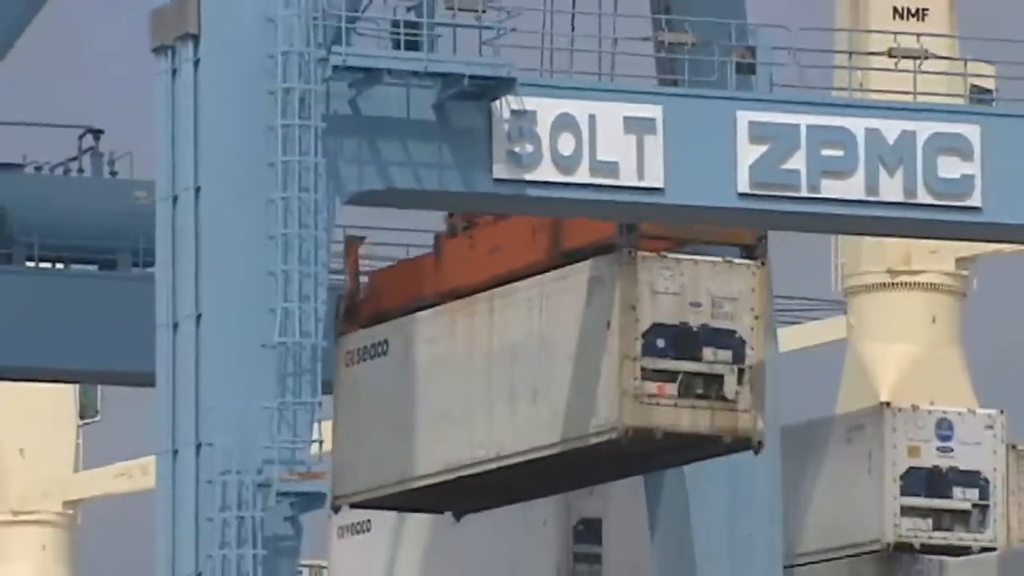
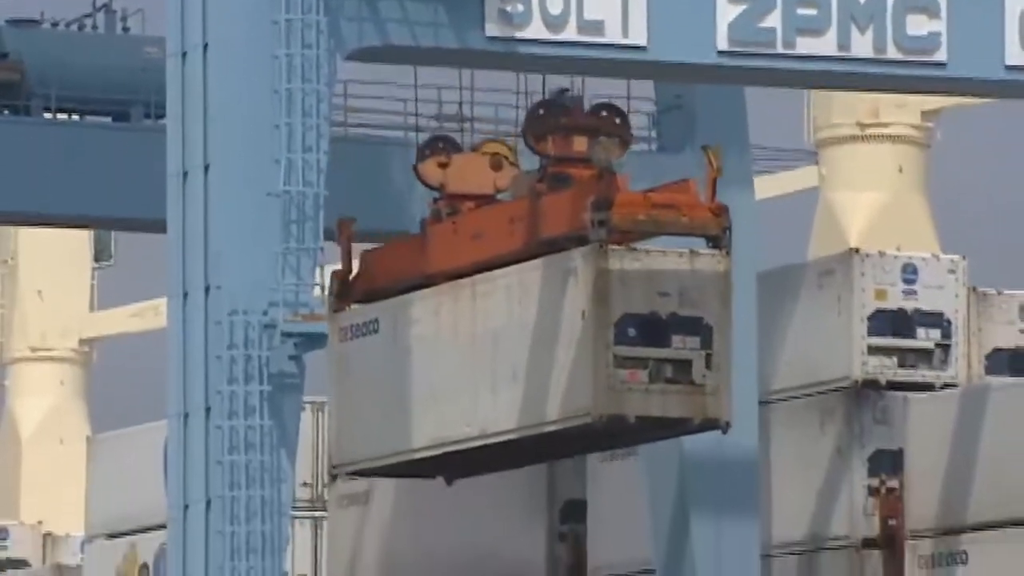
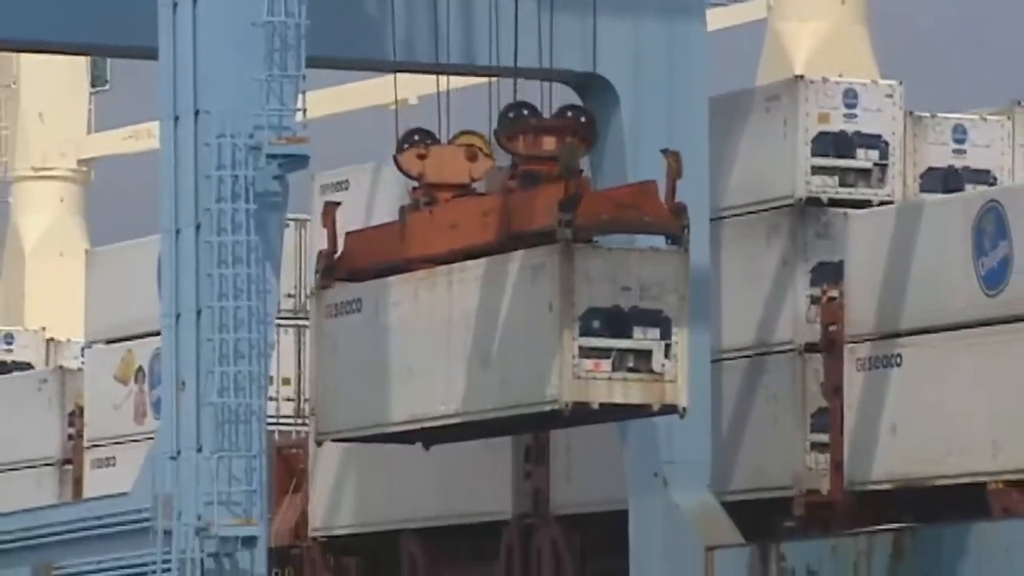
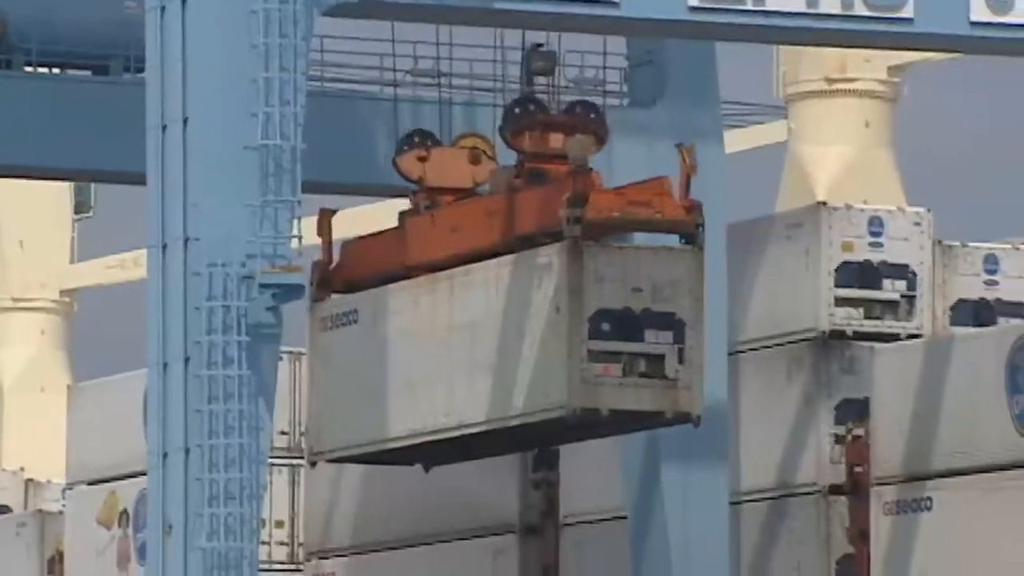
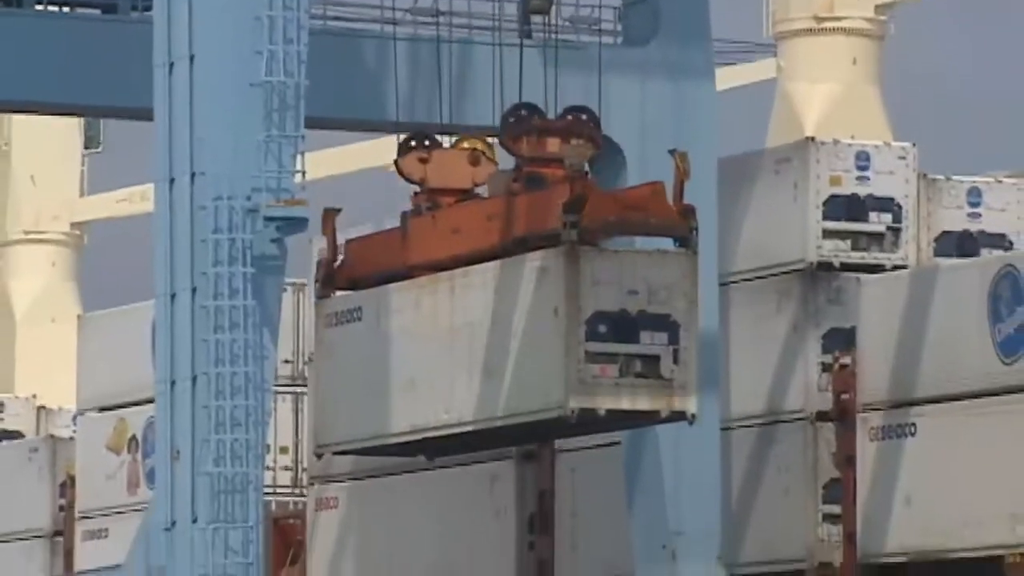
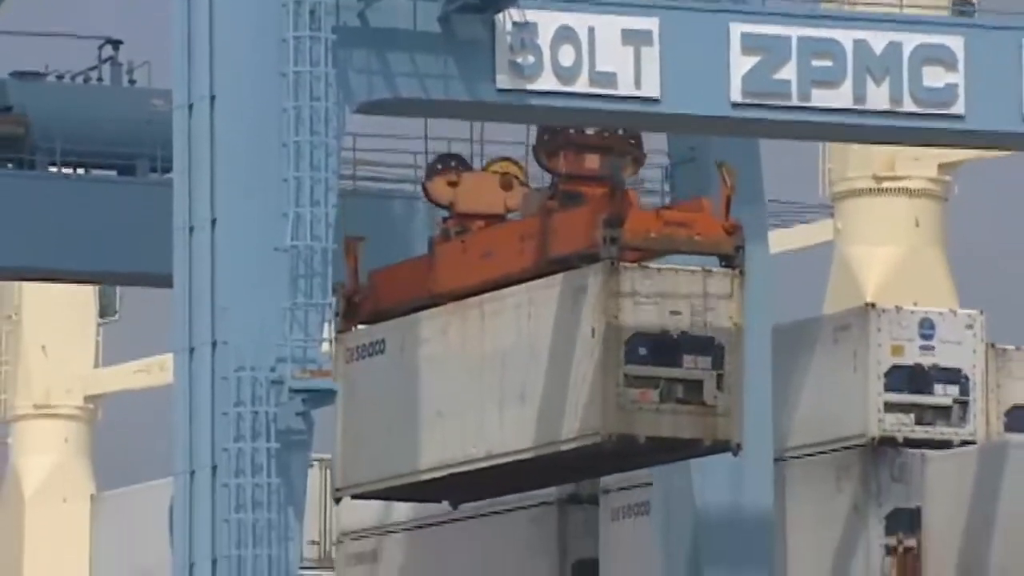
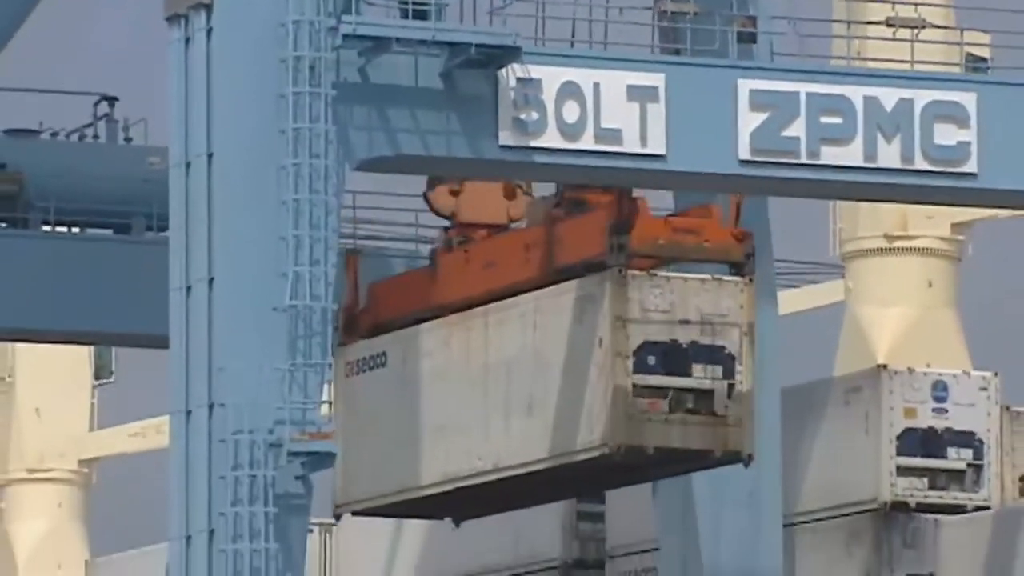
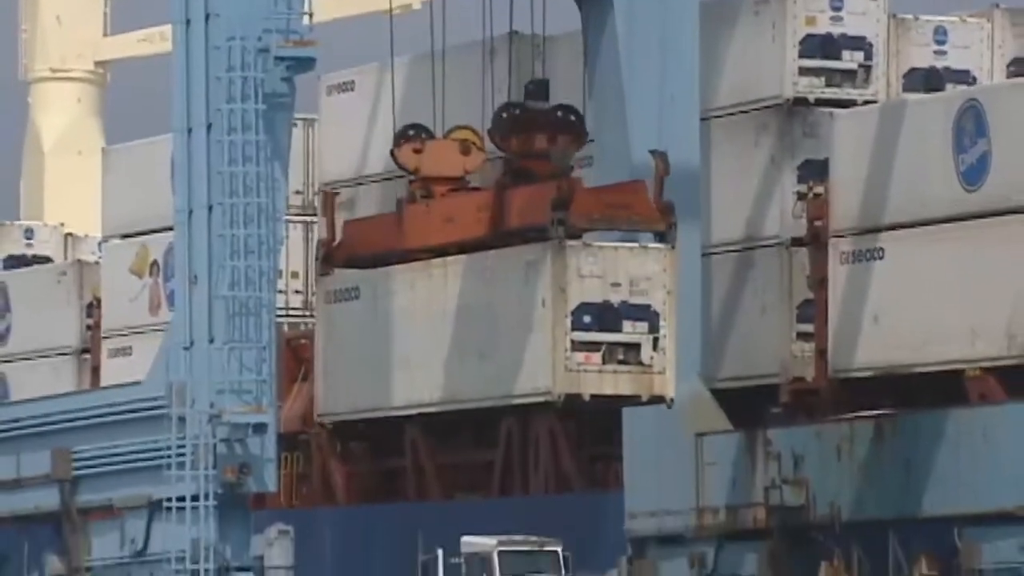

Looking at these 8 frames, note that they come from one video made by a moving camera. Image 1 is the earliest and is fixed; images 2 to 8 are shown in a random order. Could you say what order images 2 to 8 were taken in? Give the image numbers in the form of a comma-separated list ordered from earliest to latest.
7, 6, 2, 4, 5, 3, 8
